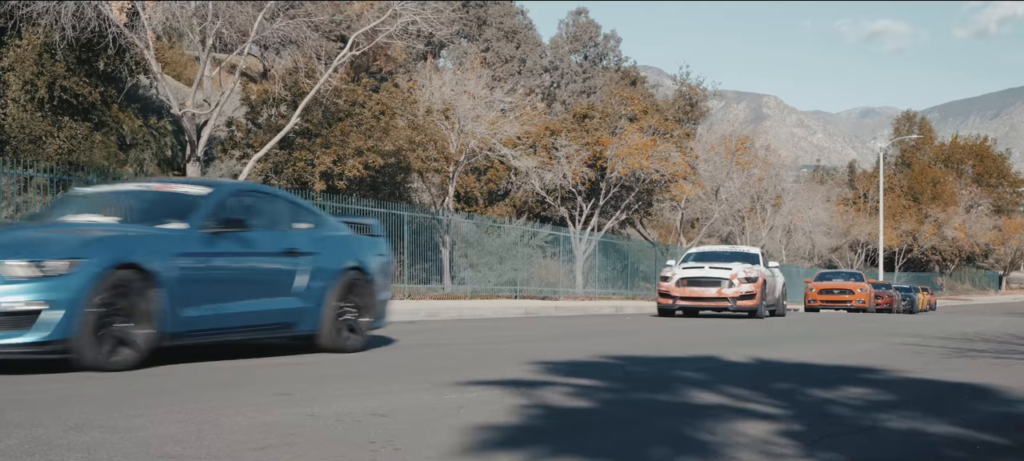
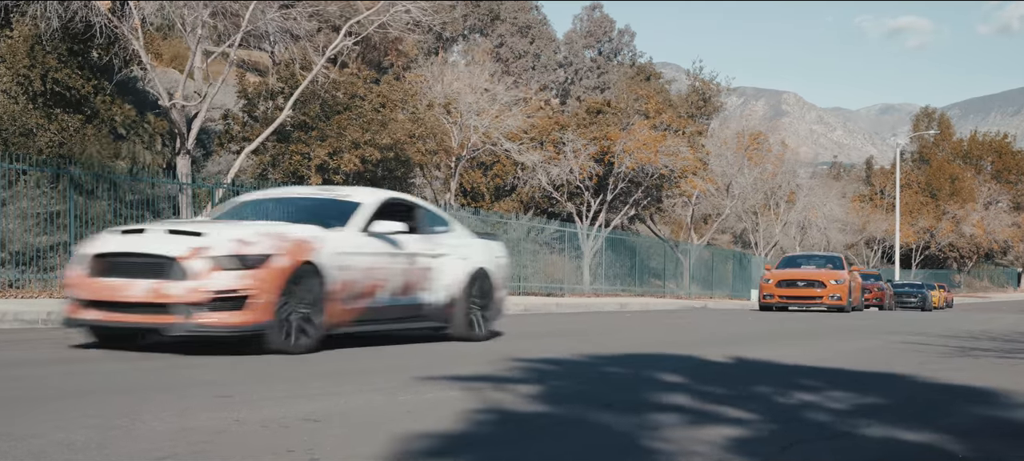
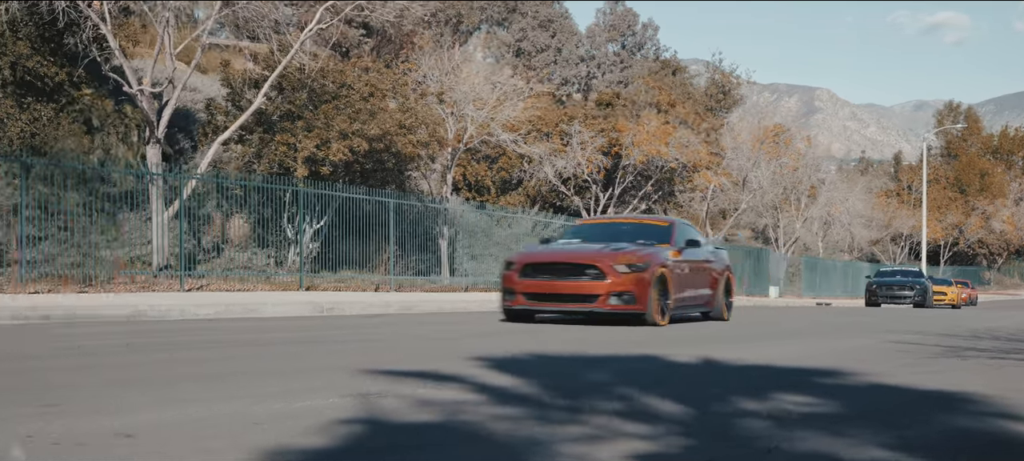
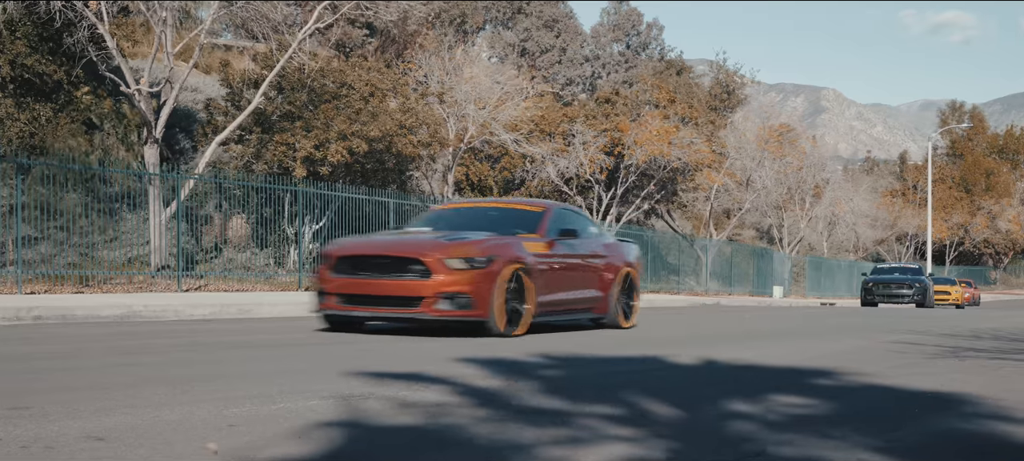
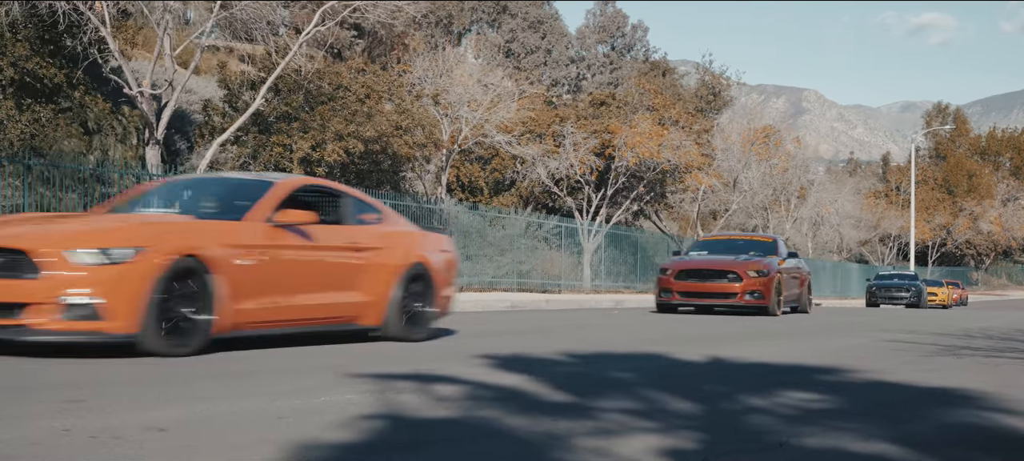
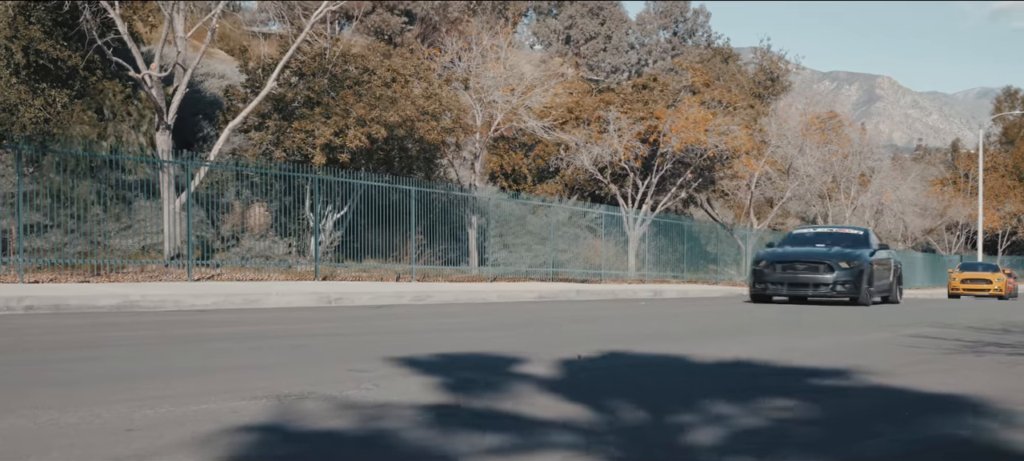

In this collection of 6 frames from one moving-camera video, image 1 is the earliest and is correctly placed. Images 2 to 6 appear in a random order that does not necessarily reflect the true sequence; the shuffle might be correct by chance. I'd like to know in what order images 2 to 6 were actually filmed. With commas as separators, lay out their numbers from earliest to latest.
2, 5, 3, 4, 6
